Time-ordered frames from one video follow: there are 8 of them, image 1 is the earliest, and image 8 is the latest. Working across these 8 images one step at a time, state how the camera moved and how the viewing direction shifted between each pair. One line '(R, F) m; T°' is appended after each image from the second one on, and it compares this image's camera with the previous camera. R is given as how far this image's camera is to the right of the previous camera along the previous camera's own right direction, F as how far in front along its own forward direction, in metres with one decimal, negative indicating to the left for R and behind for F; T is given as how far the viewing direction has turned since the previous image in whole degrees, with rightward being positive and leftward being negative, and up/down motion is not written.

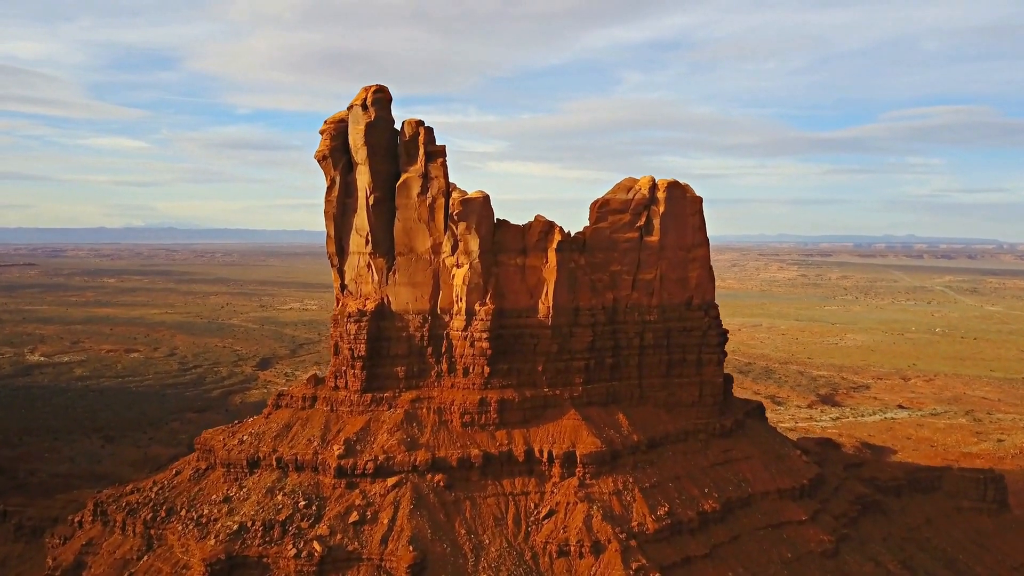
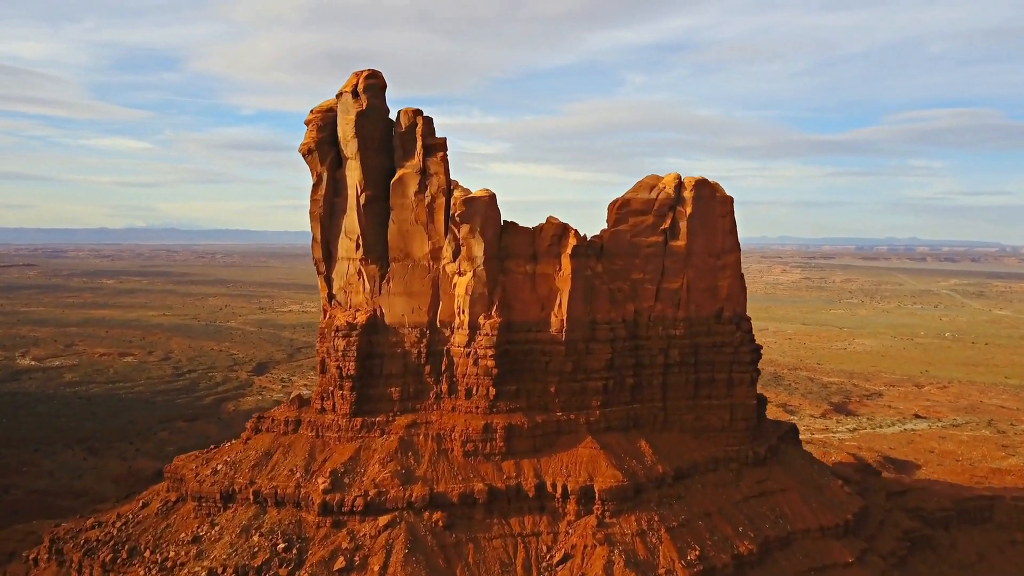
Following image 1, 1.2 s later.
(-0.2, +2.6) m; 0°
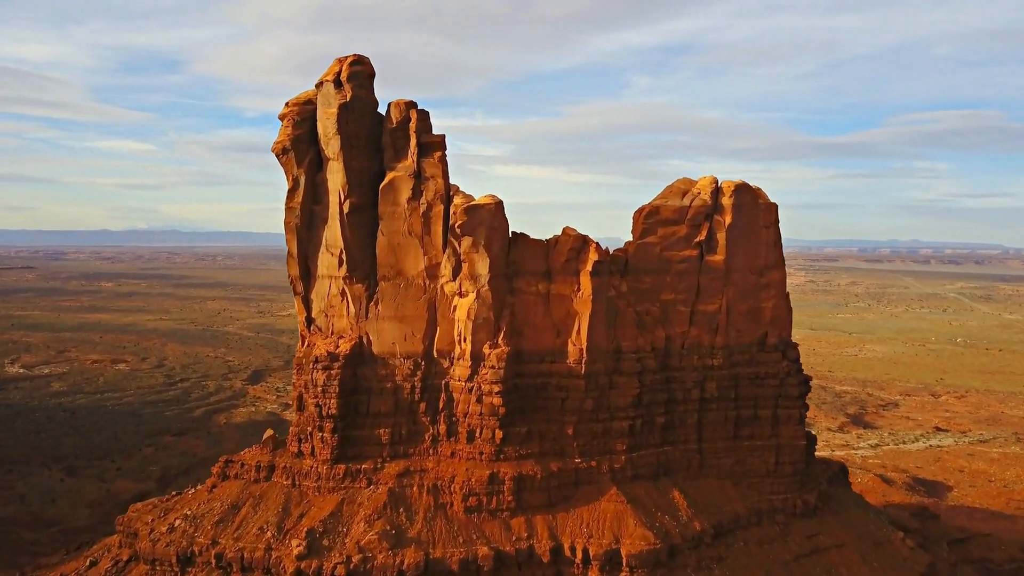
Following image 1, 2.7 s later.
(-0.2, +3.0) m; 0°
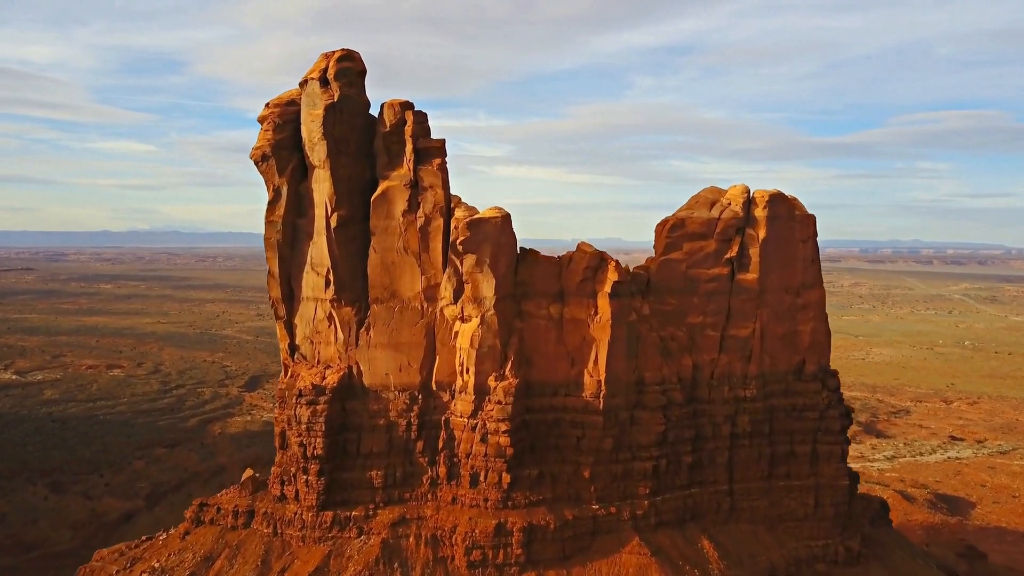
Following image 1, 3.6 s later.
(-0.2, +1.9) m; 0°
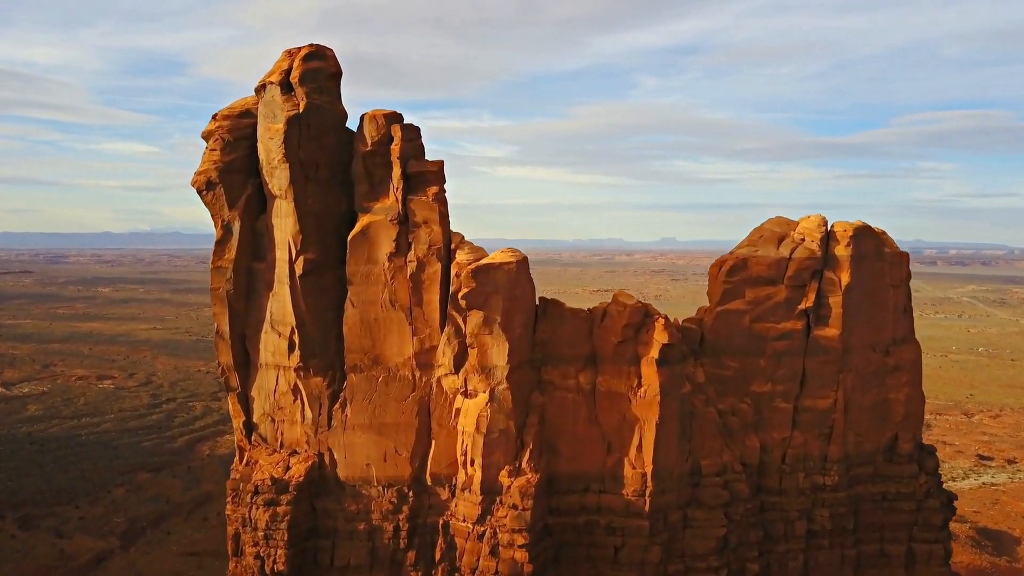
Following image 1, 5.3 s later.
(-0.3, +3.4) m; 0°
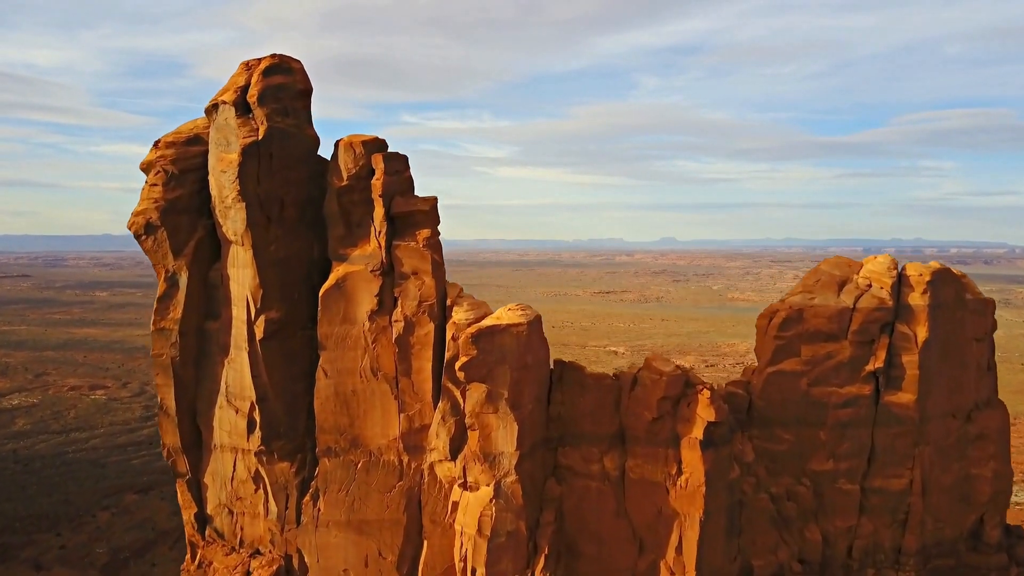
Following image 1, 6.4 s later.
(-0.1, +2.2) m; 0°
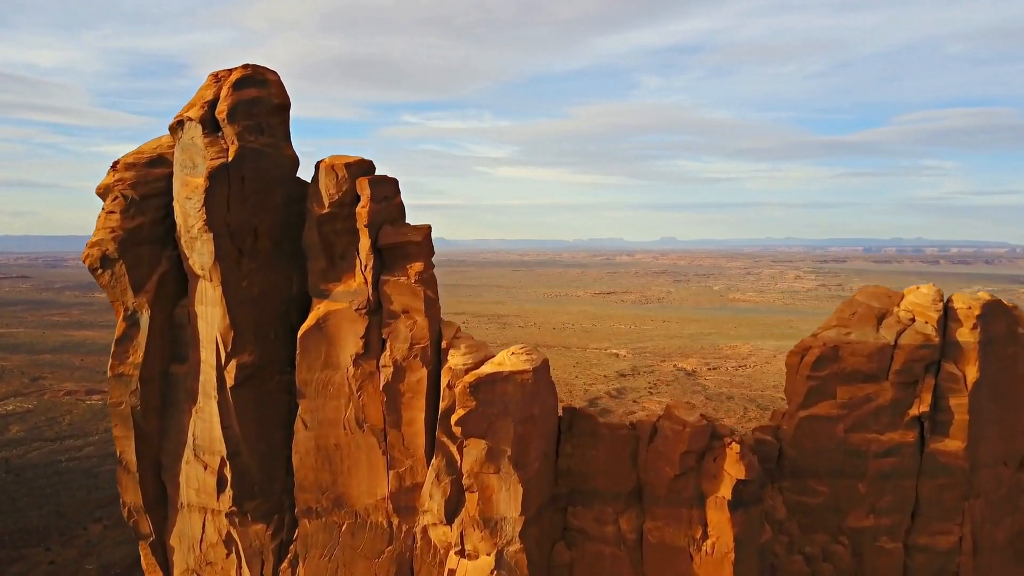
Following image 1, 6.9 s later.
(0.0, +1.1) m; 0°
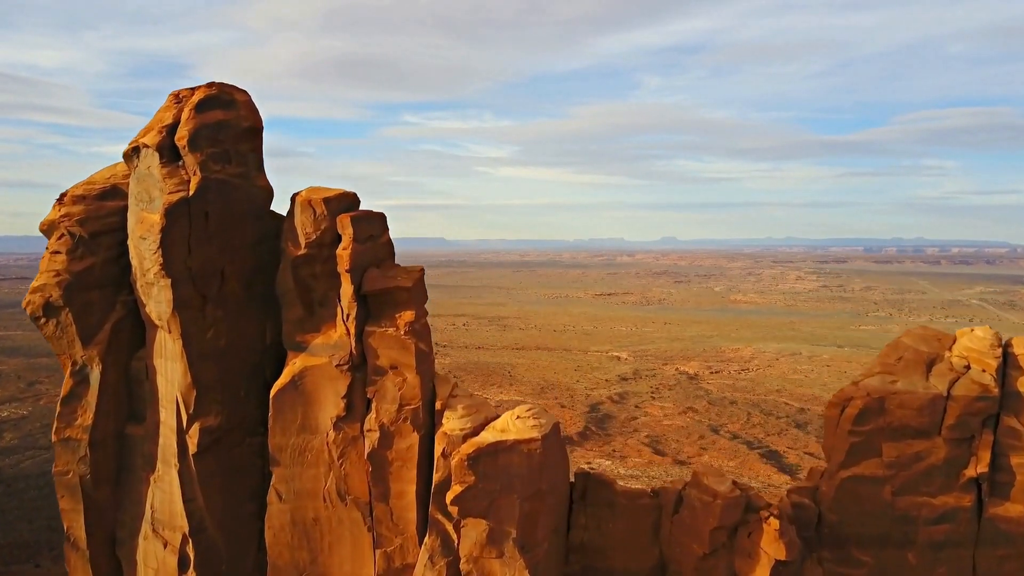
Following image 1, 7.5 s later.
(0.0, +1.1) m; 0°
